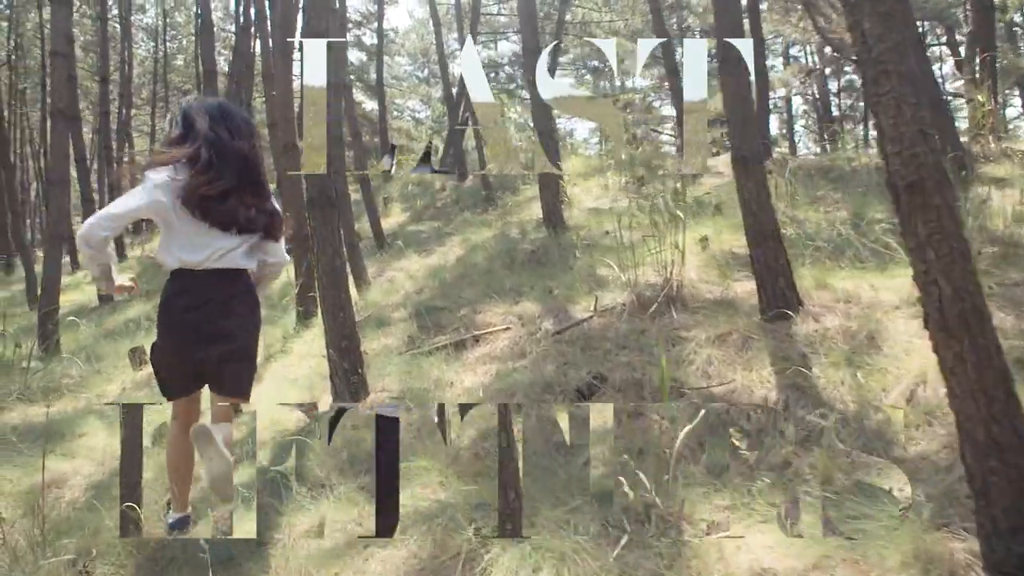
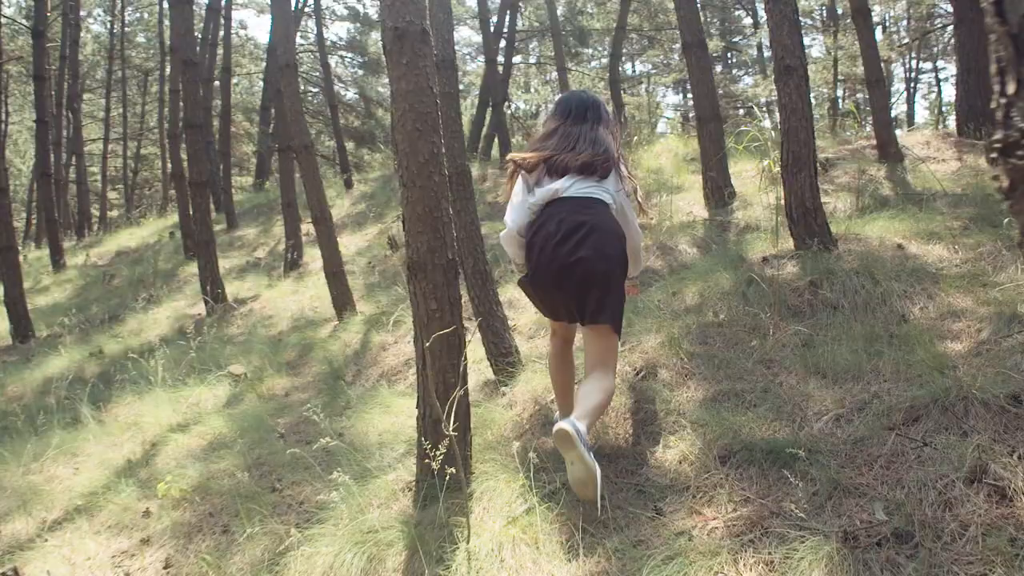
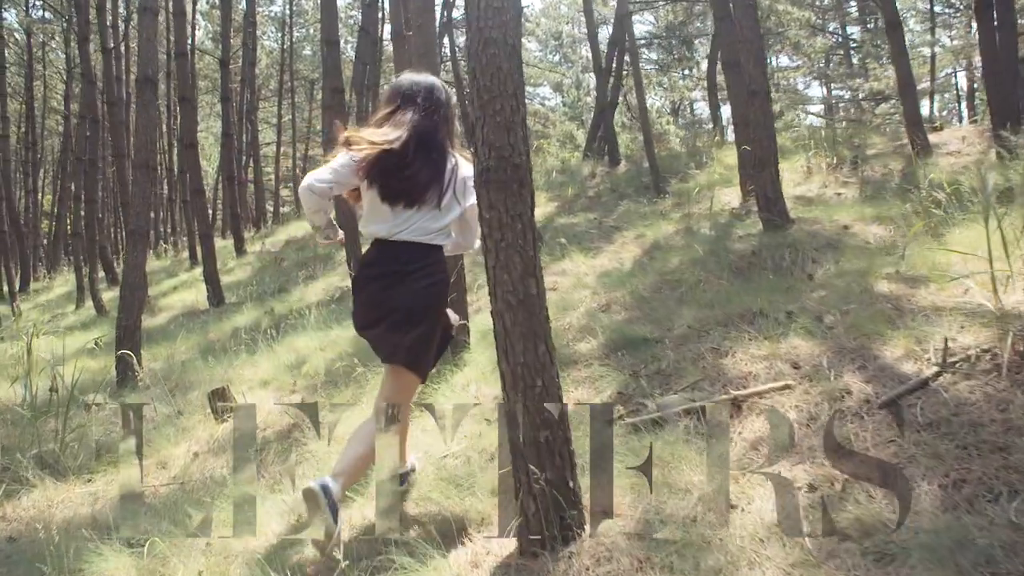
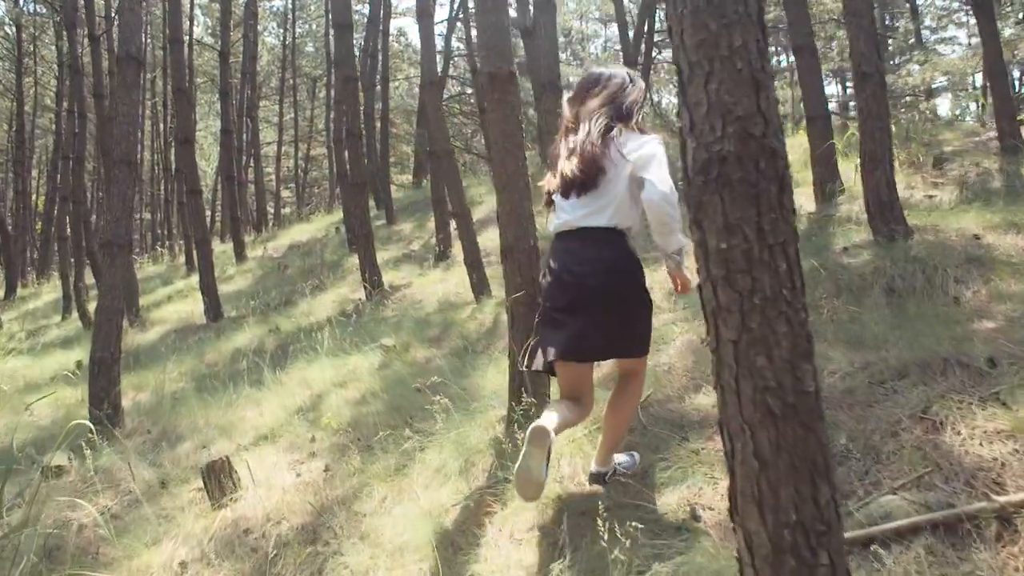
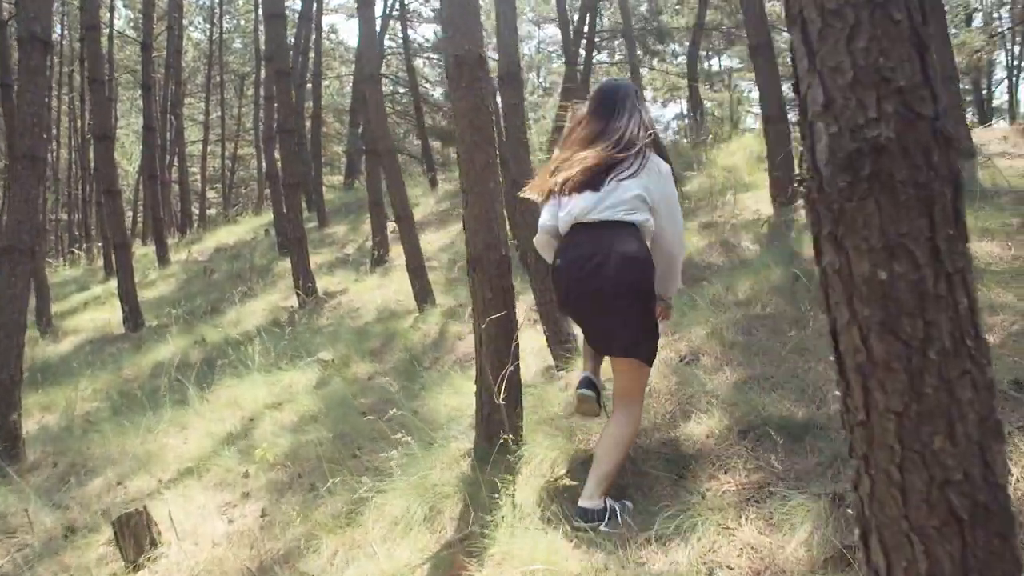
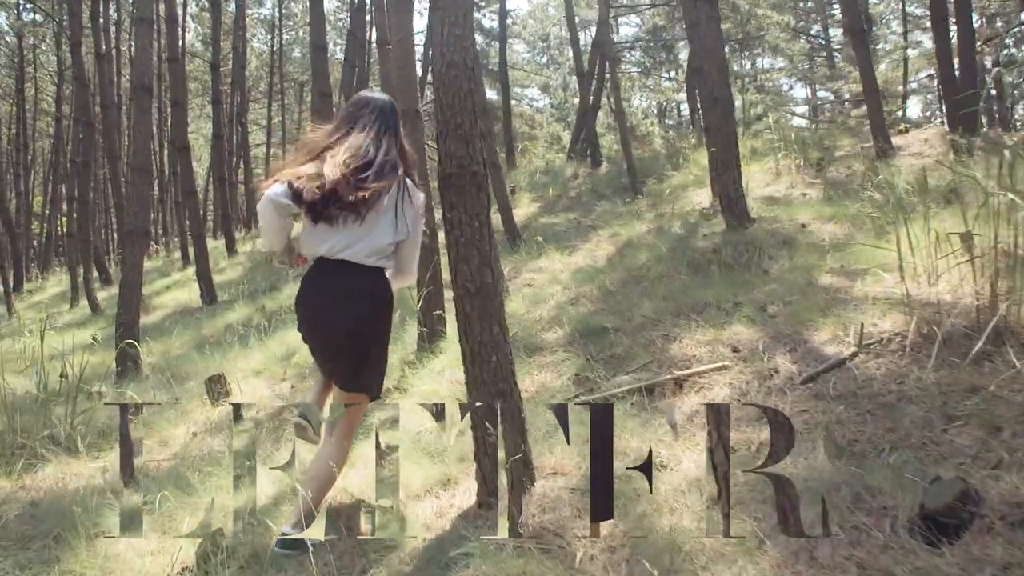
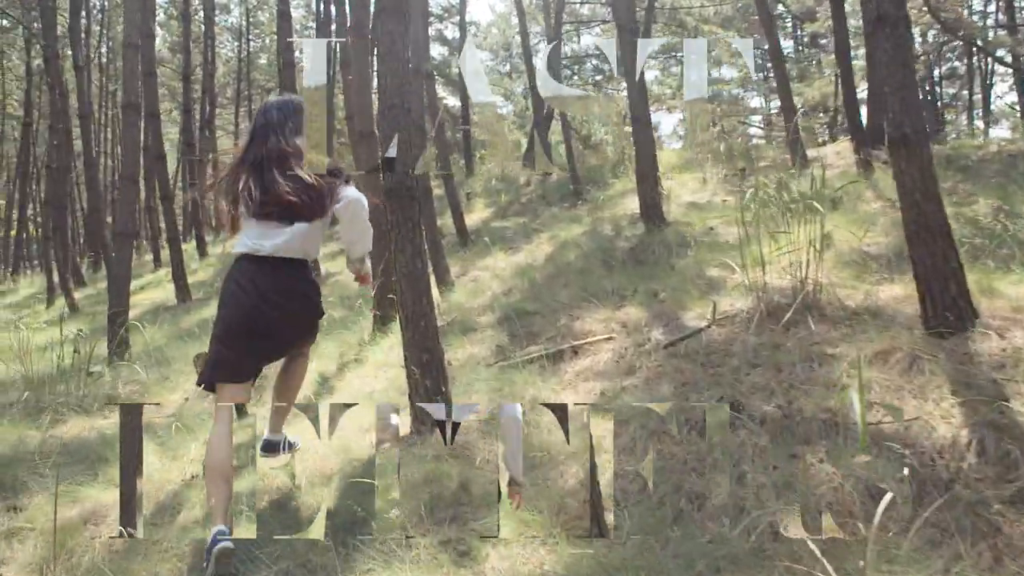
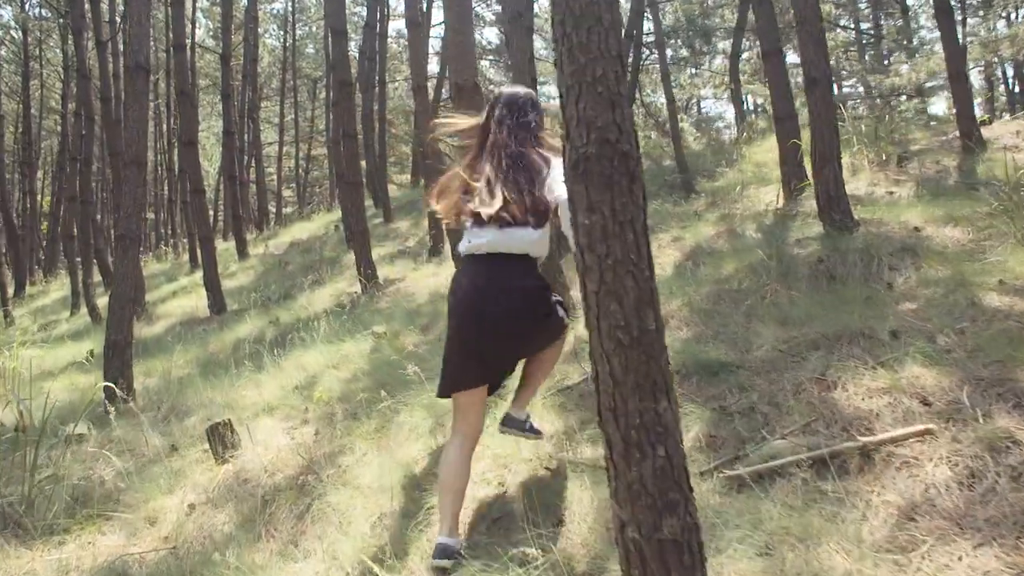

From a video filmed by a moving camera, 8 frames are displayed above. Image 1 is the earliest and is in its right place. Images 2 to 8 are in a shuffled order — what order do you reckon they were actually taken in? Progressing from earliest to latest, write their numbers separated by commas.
7, 6, 3, 8, 4, 5, 2
